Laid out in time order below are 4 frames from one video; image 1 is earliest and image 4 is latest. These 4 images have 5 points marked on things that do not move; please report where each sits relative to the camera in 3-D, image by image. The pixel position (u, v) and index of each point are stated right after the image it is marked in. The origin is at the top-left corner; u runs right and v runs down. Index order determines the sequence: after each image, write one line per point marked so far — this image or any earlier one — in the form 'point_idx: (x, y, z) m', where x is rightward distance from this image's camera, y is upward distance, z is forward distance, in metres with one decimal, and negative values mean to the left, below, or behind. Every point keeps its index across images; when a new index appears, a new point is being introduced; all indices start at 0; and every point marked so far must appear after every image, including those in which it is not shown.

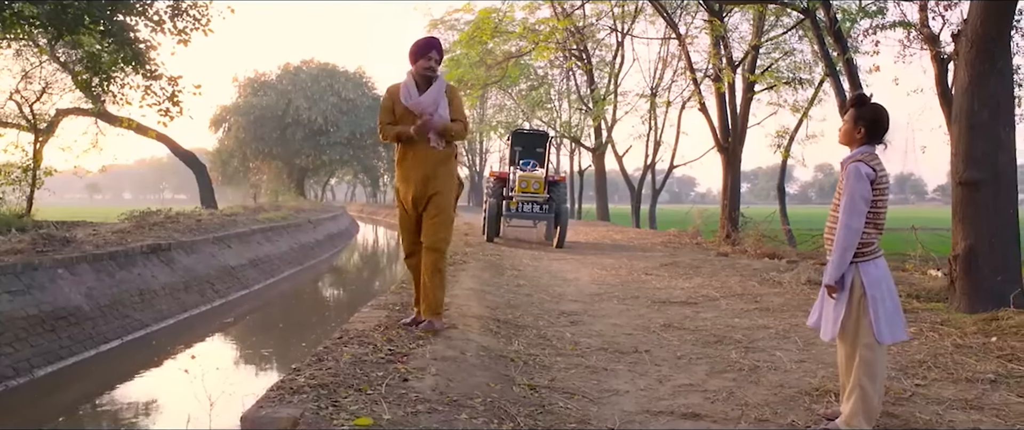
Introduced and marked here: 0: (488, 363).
0: (-0.2, -0.9, +5.2) m
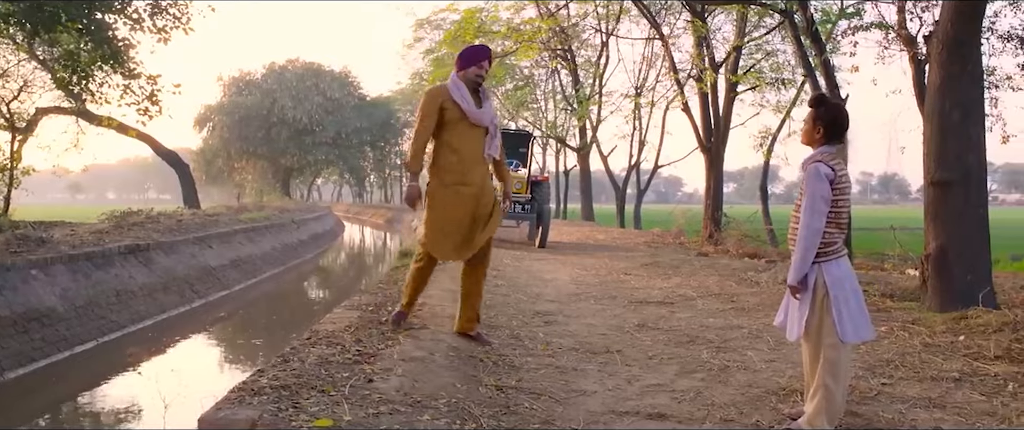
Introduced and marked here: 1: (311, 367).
0: (-0.4, -0.9, +5.2) m
1: (-1.2, -0.9, +4.6) m
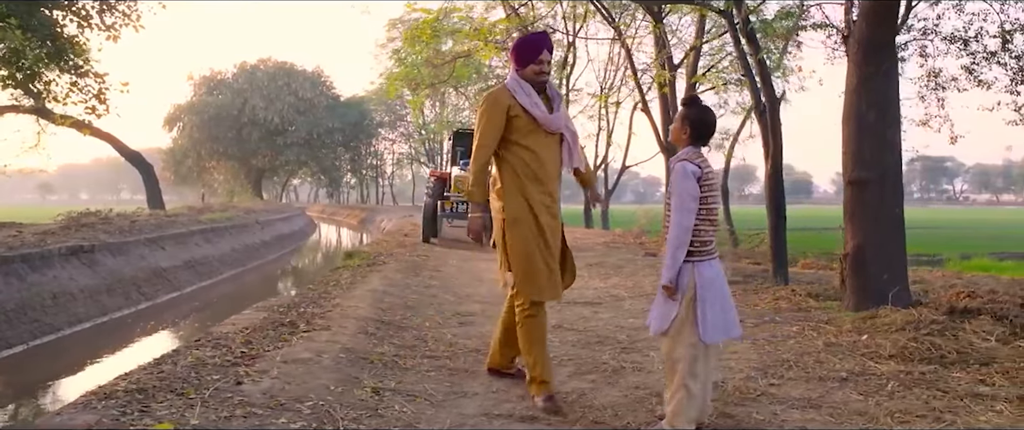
0: (-1.1, -1.0, +5.1) m
1: (-1.9, -0.9, +4.6) m
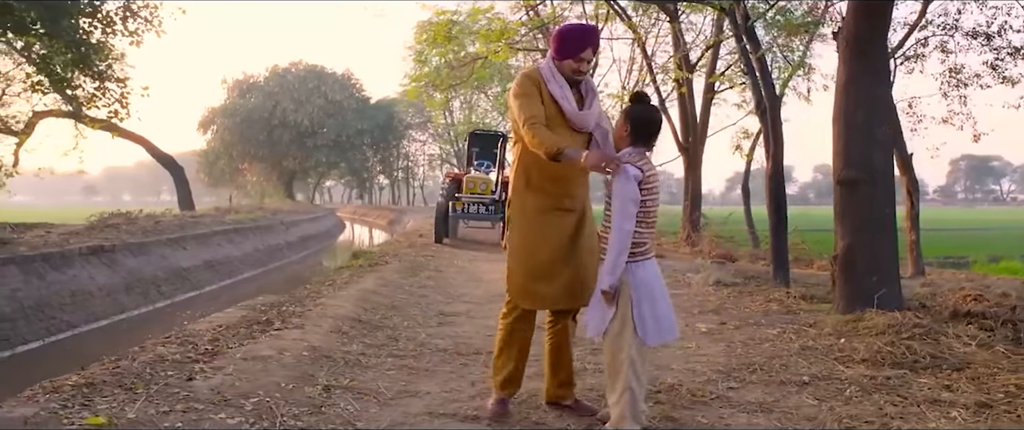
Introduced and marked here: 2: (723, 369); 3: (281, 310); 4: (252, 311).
0: (-1.4, -1.0, +5.2) m
1: (-2.2, -0.9, +4.7) m
2: (+1.4, -1.0, +5.4) m
3: (-1.9, -0.8, +6.8) m
4: (-2.2, -0.8, +6.7) m
